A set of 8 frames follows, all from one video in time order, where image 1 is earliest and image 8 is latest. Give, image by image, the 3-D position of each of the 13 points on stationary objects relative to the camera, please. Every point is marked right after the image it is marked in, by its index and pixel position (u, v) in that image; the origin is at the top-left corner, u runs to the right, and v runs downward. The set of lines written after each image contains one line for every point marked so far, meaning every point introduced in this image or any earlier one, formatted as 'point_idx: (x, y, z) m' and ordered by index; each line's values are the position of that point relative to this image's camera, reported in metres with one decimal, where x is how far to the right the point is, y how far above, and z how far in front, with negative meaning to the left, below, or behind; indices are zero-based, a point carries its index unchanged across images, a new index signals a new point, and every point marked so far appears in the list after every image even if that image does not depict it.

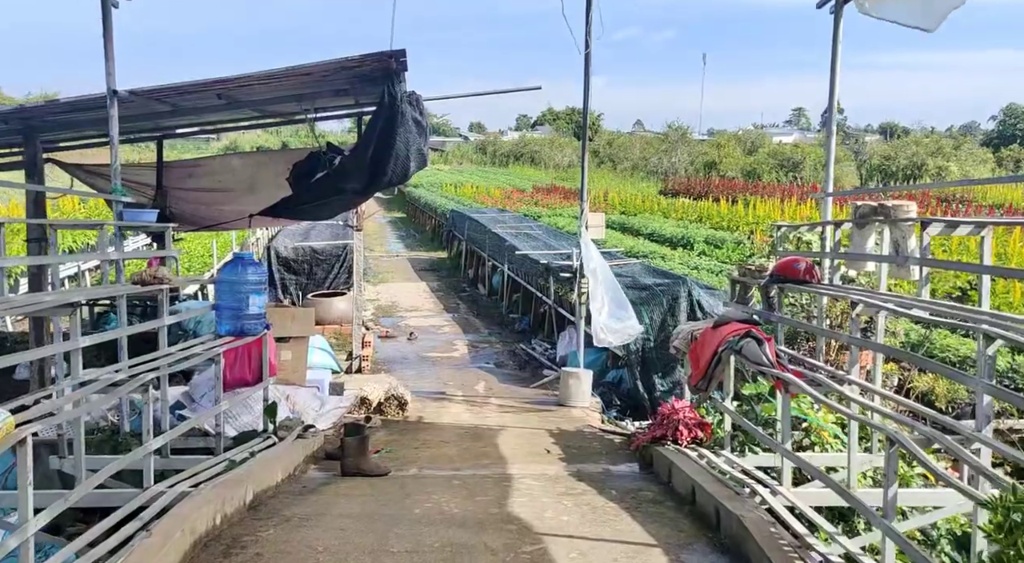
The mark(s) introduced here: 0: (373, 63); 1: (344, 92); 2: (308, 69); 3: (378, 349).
0: (-1.0, +1.6, +6.2) m
1: (-1.4, +1.5, +7.0) m
2: (-1.4, +1.5, +6.1) m
3: (-1.8, -0.9, +11.6) m
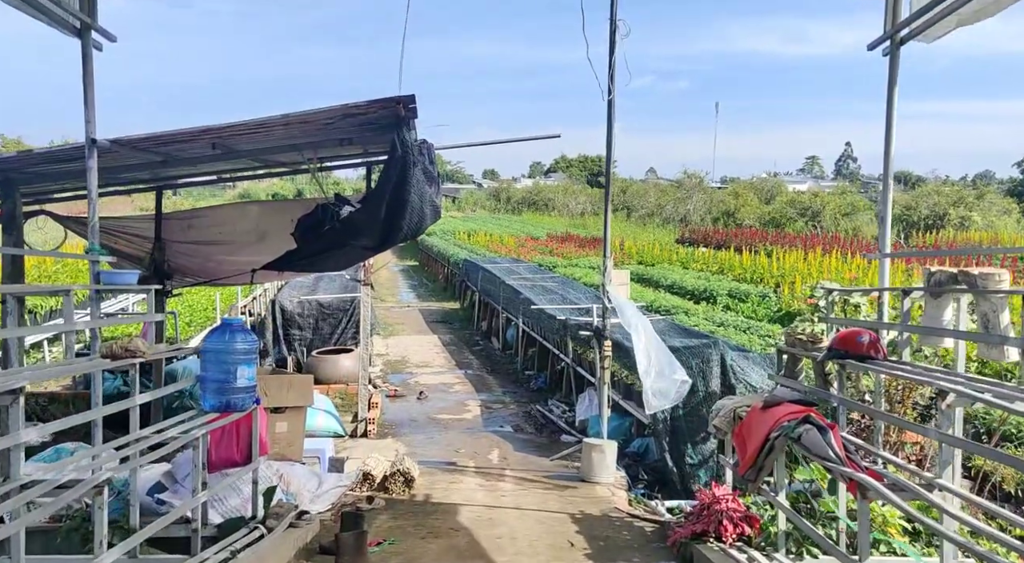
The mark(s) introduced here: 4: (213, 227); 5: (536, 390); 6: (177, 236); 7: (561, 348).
0: (-0.9, +1.1, +5.7) m
1: (-1.2, +1.1, +6.5) m
2: (-1.3, +1.1, +5.6) m
3: (-1.6, -1.6, +11.0) m
4: (-3.1, +0.6, +9.1) m
5: (+0.3, -1.5, +12.1) m
6: (-3.5, +0.5, +9.3) m
7: (+0.7, -0.9, +11.4) m
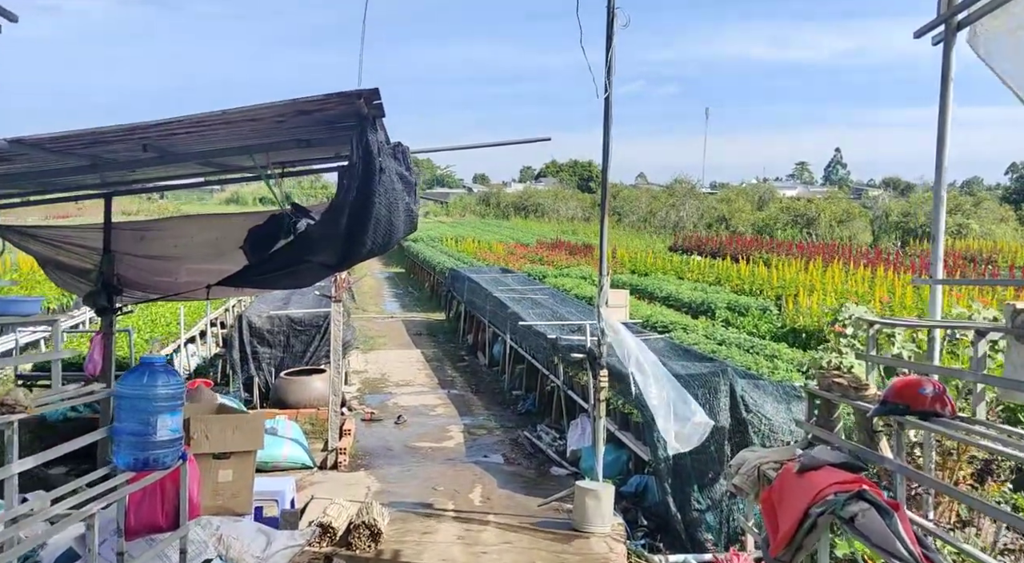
0: (-1.0, +1.0, +4.8) m
1: (-1.3, +0.9, +5.6) m
2: (-1.4, +0.9, +4.8) m
3: (-1.8, -1.8, +10.1) m
4: (-3.2, +0.4, +8.2) m
5: (+0.2, -1.7, +11.2) m
6: (-3.7, +0.3, +8.4) m
7: (+0.5, -1.0, +10.5) m
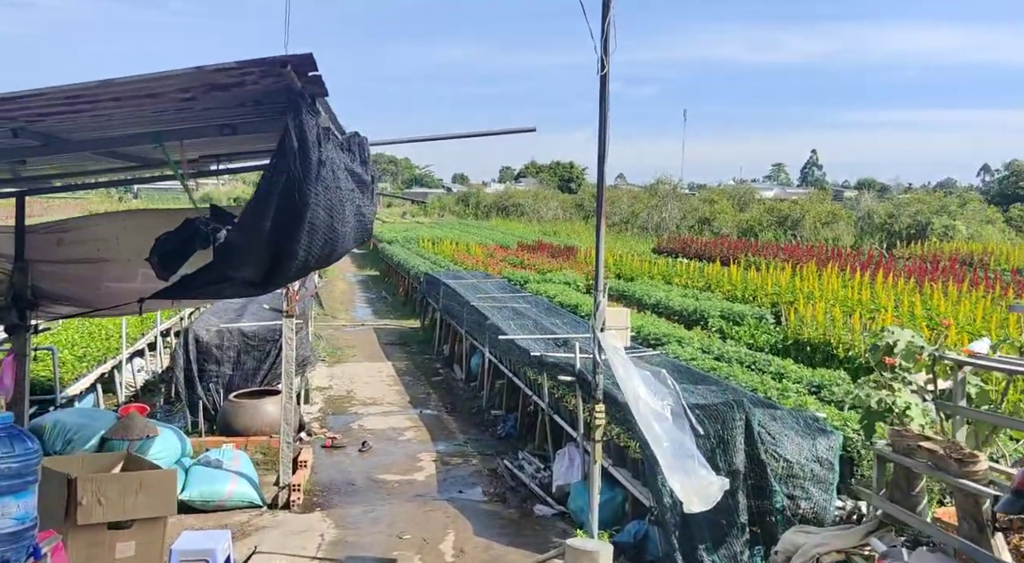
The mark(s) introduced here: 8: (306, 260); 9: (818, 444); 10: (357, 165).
0: (-1.1, +0.9, +3.7) m
1: (-1.4, +0.8, +4.5) m
2: (-1.5, +0.8, +3.6) m
3: (-2.0, -1.9, +8.9) m
4: (-3.4, +0.3, +7.1) m
5: (-0.1, -1.8, +10.1) m
6: (-3.9, +0.2, +7.2) m
7: (+0.2, -1.2, +9.4) m
8: (-1.0, +0.1, +4.4) m
9: (+2.1, -1.1, +5.9) m
10: (-1.0, +0.7, +5.3) m
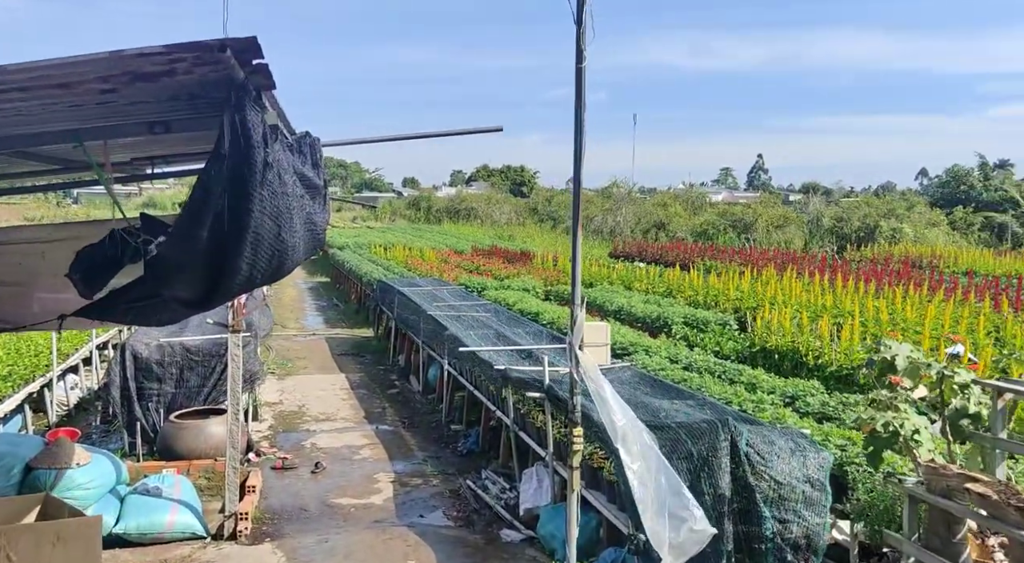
0: (-1.2, +0.8, +3.2) m
1: (-1.6, +0.7, +3.9) m
2: (-1.6, +0.7, +3.1) m
3: (-2.3, -2.0, +8.3) m
4: (-3.7, +0.2, +6.4) m
5: (-0.5, -1.9, +9.6) m
6: (-4.1, +0.1, +6.5) m
7: (-0.1, -1.2, +9.0) m
8: (-1.2, 0.0, +3.9) m
9: (+1.9, -1.2, +5.6) m
10: (-1.1, +0.6, +4.7) m
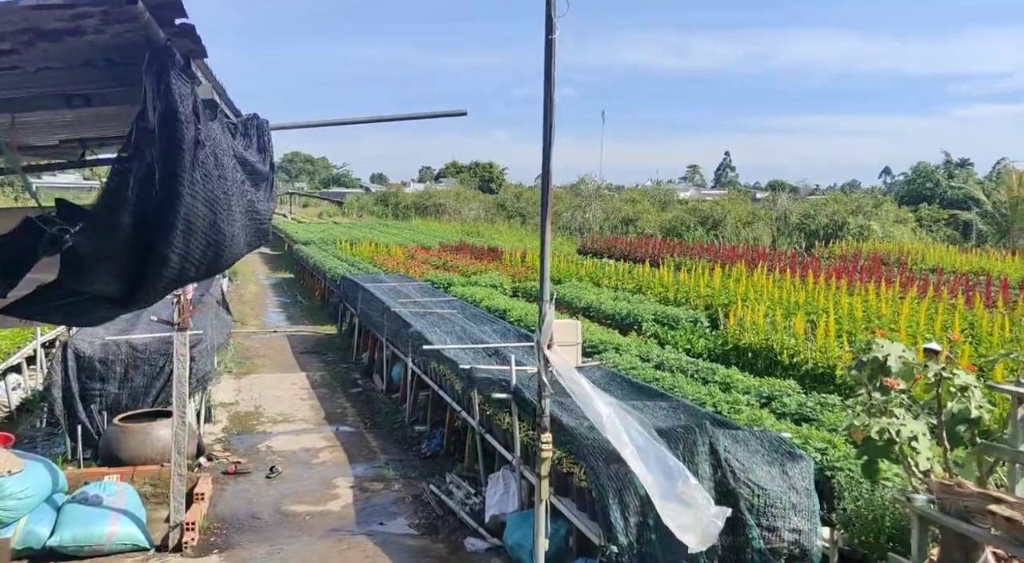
0: (-1.3, +0.8, +2.8) m
1: (-1.7, +0.7, +3.5) m
2: (-1.7, +0.8, +2.6) m
3: (-2.7, -2.0, +7.9) m
4: (-3.9, +0.2, +5.9) m
5: (-0.9, -1.9, +9.2) m
6: (-4.4, +0.1, +5.9) m
7: (-0.5, -1.2, +8.6) m
8: (-1.3, +0.1, +3.5) m
9: (+1.7, -1.1, +5.2) m
10: (-1.3, +0.6, +4.3) m
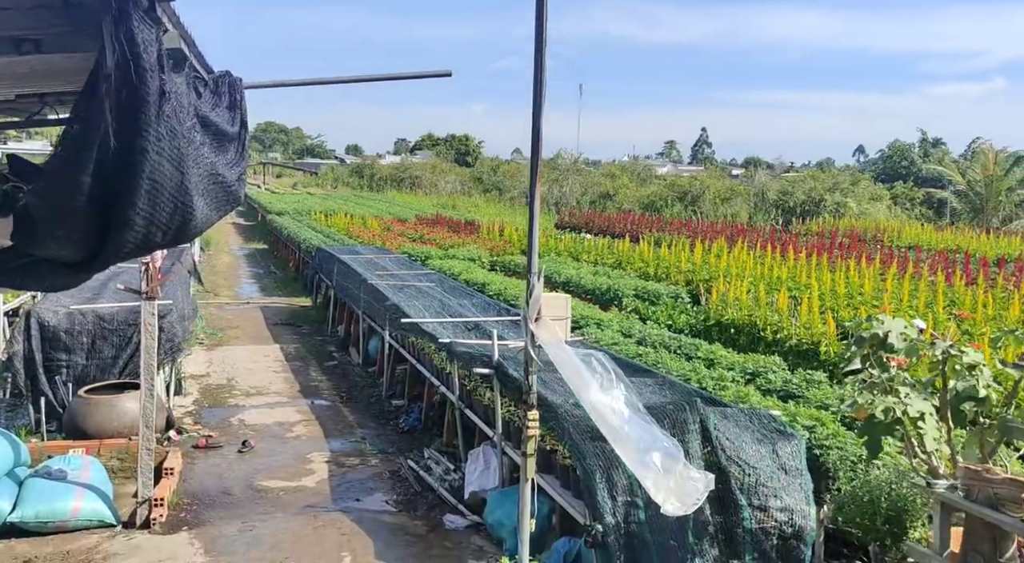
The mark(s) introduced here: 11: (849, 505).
0: (-1.3, +0.9, +2.5) m
1: (-1.7, +0.9, +3.2) m
2: (-1.7, +0.9, +2.3) m
3: (-2.8, -1.7, +7.6) m
4: (-4.0, +0.5, +5.5) m
5: (-1.1, -1.6, +9.0) m
6: (-4.5, +0.4, +5.6) m
7: (-0.7, -0.9, +8.4) m
8: (-1.3, +0.2, +3.2) m
9: (+1.6, -1.0, +5.1) m
10: (-1.4, +0.8, +4.0) m
11: (+1.8, -1.2, +4.5) m
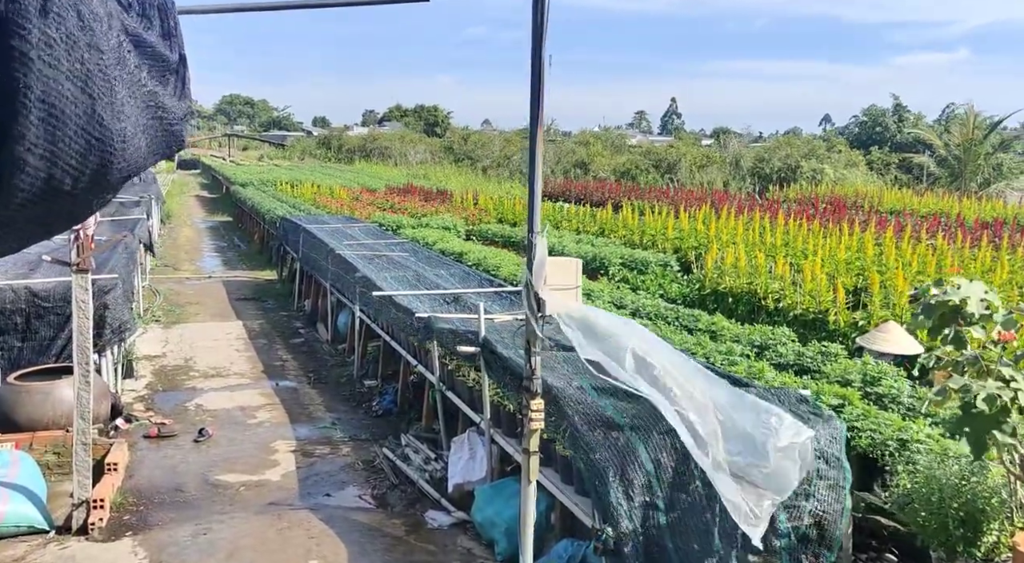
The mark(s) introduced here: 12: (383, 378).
0: (-1.2, +1.0, +1.6) m
1: (-1.7, +1.0, +2.3) m
2: (-1.7, +1.0, +1.4) m
3: (-2.9, -1.5, +6.8) m
4: (-4.1, +0.6, +4.6) m
5: (-1.2, -1.3, +8.2) m
6: (-4.5, +0.5, +4.6) m
7: (-0.8, -0.6, +7.6) m
8: (-1.3, +0.3, +2.3) m
9: (+1.5, -0.8, +4.4) m
10: (-1.4, +0.9, +3.2) m
11: (+1.8, -1.0, +3.8) m
12: (-1.3, -1.0, +9.0) m
